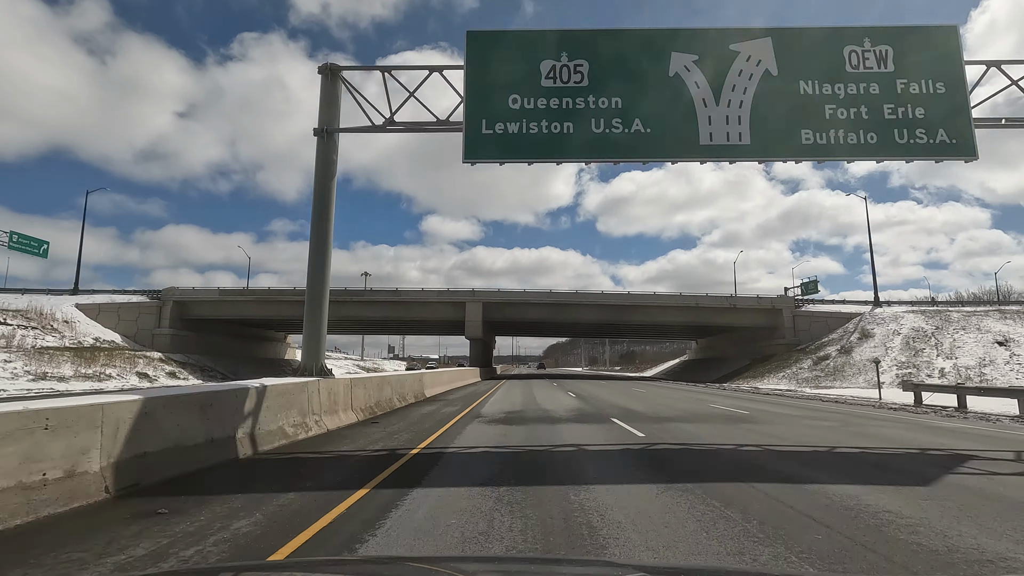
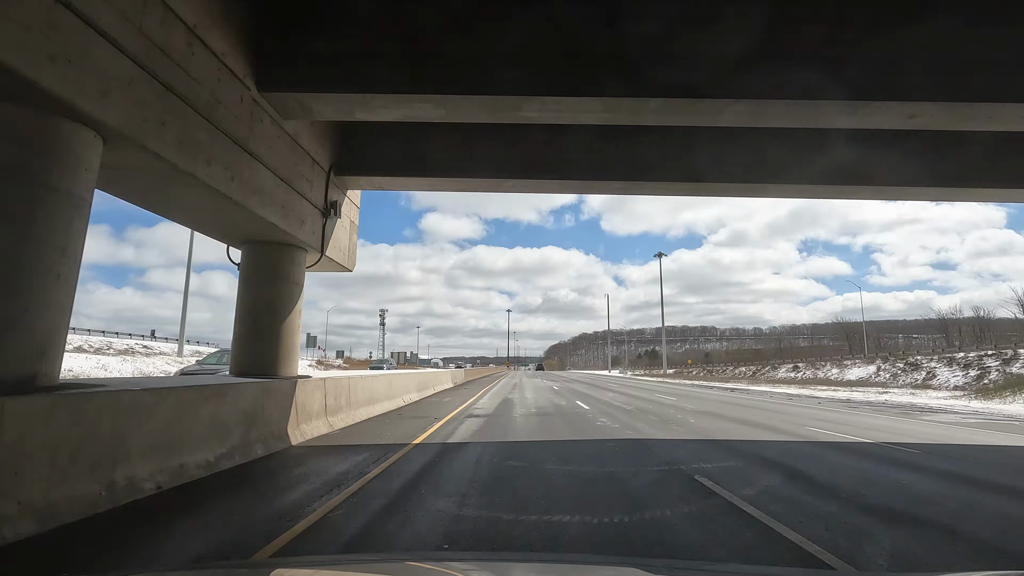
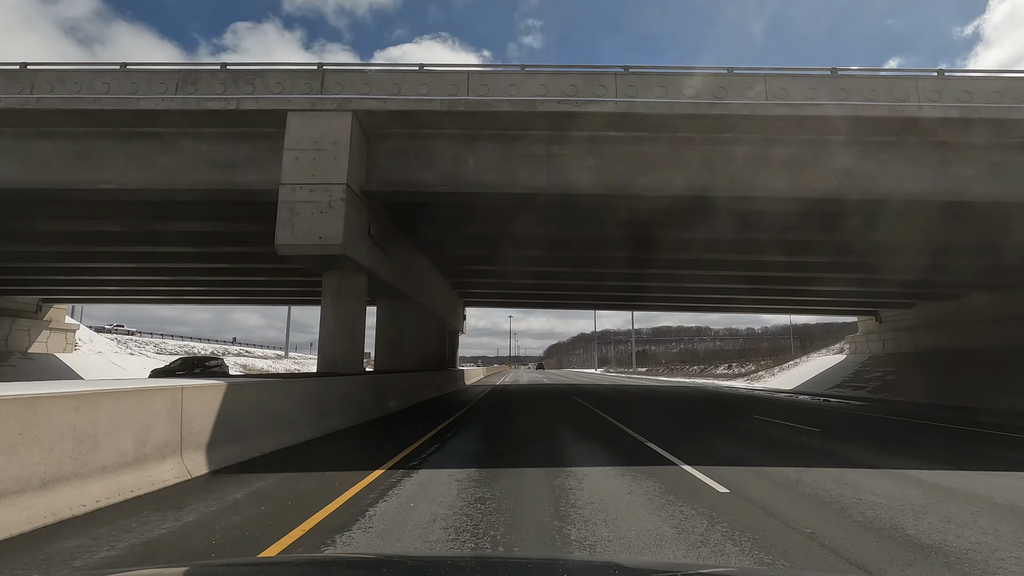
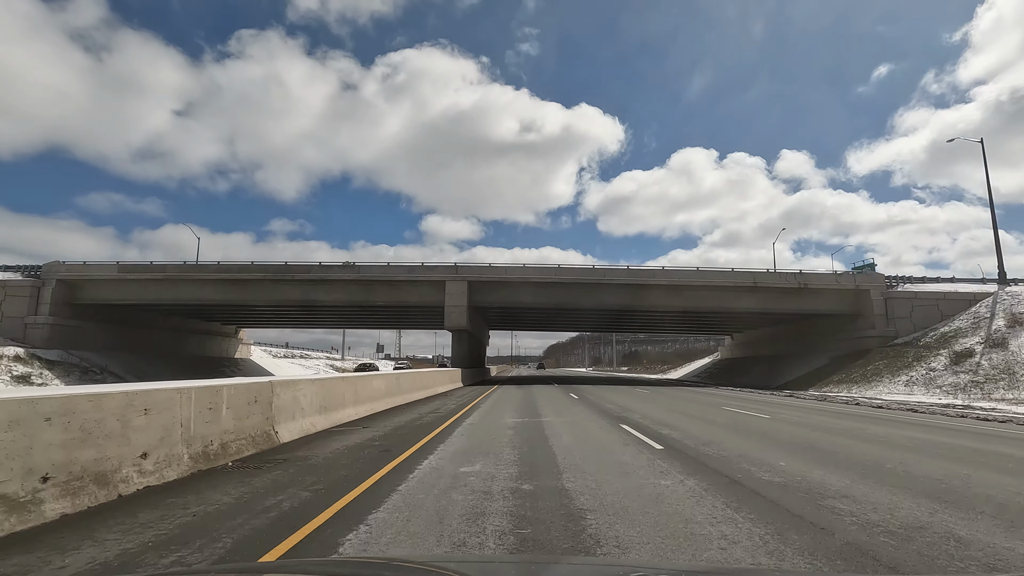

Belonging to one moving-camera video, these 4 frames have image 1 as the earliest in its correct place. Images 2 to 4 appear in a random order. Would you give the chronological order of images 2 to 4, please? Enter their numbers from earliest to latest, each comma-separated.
4, 3, 2
